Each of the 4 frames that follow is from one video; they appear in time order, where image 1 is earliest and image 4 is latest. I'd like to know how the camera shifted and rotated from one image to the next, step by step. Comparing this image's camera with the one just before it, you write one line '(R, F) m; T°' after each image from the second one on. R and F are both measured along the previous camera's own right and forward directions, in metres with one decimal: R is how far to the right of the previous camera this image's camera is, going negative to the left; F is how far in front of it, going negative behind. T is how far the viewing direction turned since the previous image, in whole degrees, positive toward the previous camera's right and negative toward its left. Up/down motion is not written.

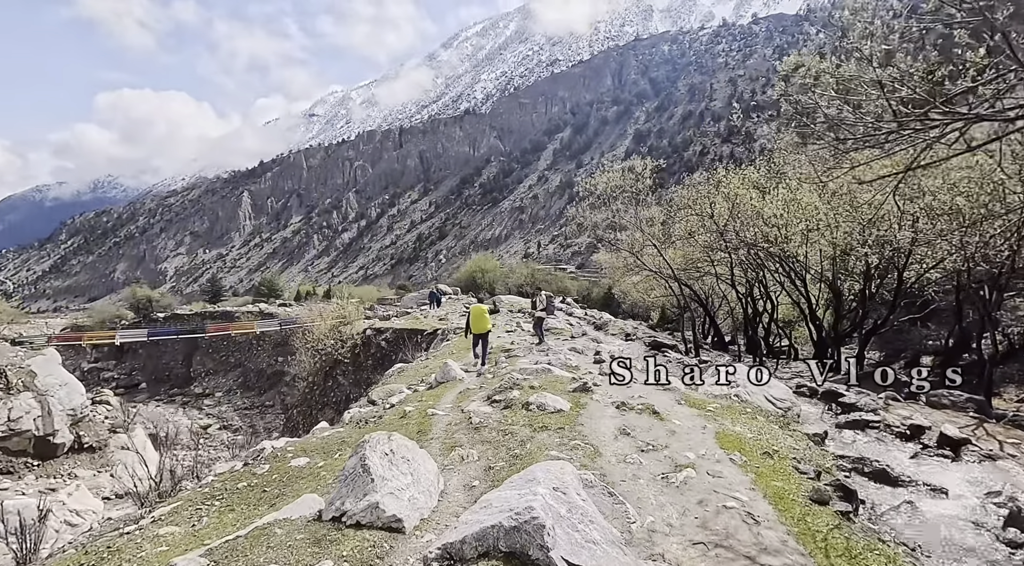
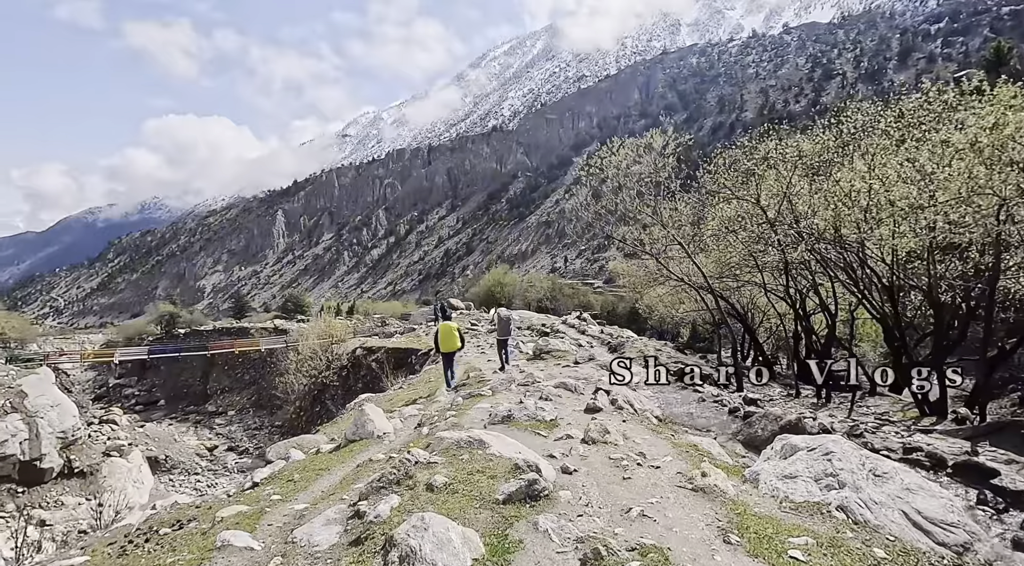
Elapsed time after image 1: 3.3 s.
(+1.2, +5.2) m; -2°
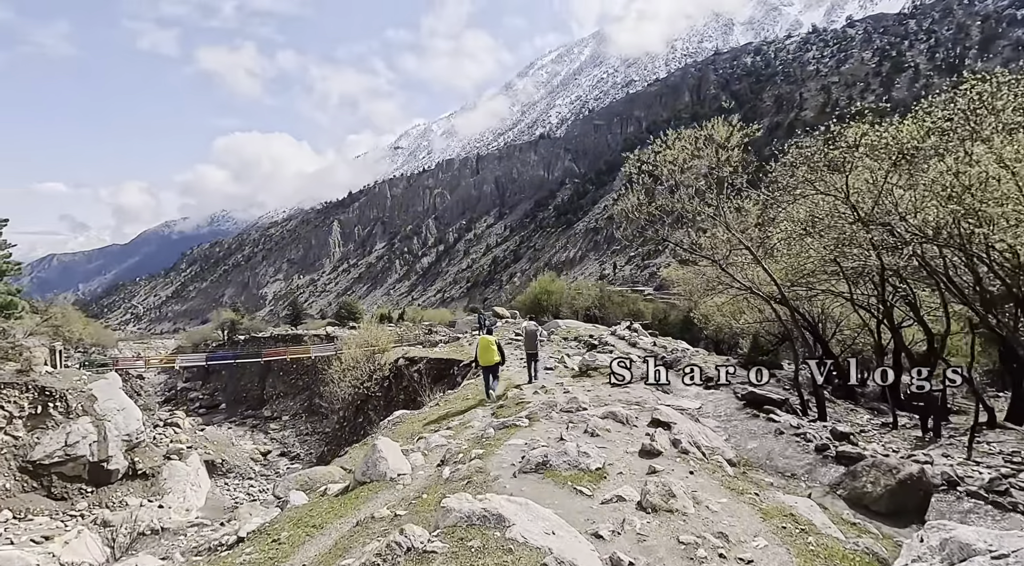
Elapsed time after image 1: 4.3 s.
(+0.1, +1.8) m; -4°
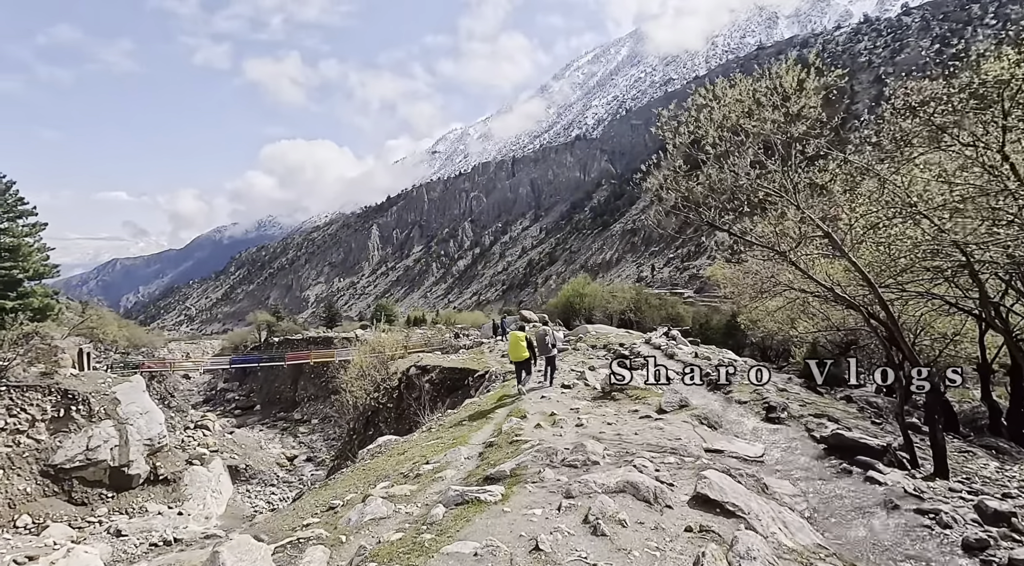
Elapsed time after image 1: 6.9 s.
(+0.7, +3.8) m; -3°
